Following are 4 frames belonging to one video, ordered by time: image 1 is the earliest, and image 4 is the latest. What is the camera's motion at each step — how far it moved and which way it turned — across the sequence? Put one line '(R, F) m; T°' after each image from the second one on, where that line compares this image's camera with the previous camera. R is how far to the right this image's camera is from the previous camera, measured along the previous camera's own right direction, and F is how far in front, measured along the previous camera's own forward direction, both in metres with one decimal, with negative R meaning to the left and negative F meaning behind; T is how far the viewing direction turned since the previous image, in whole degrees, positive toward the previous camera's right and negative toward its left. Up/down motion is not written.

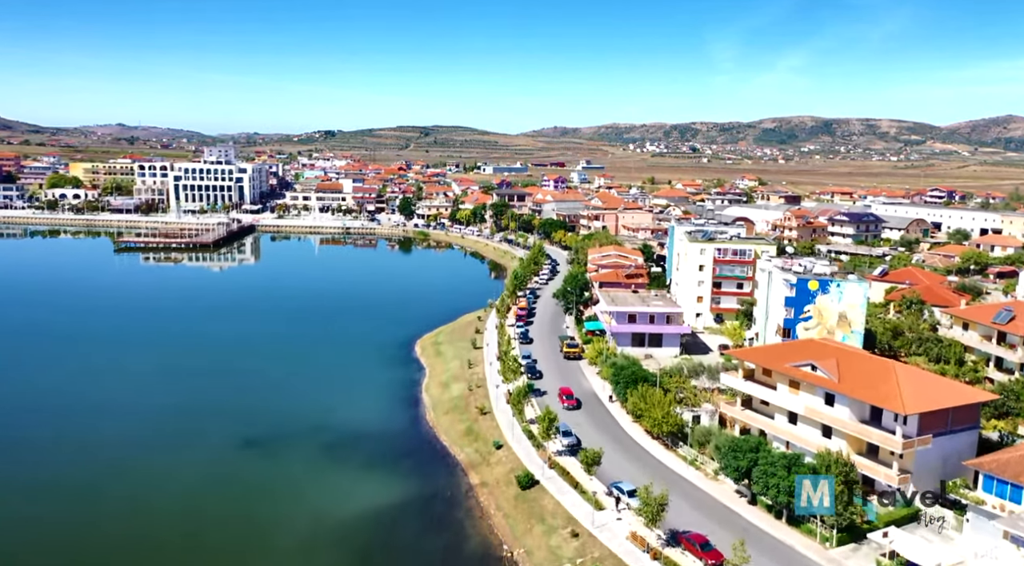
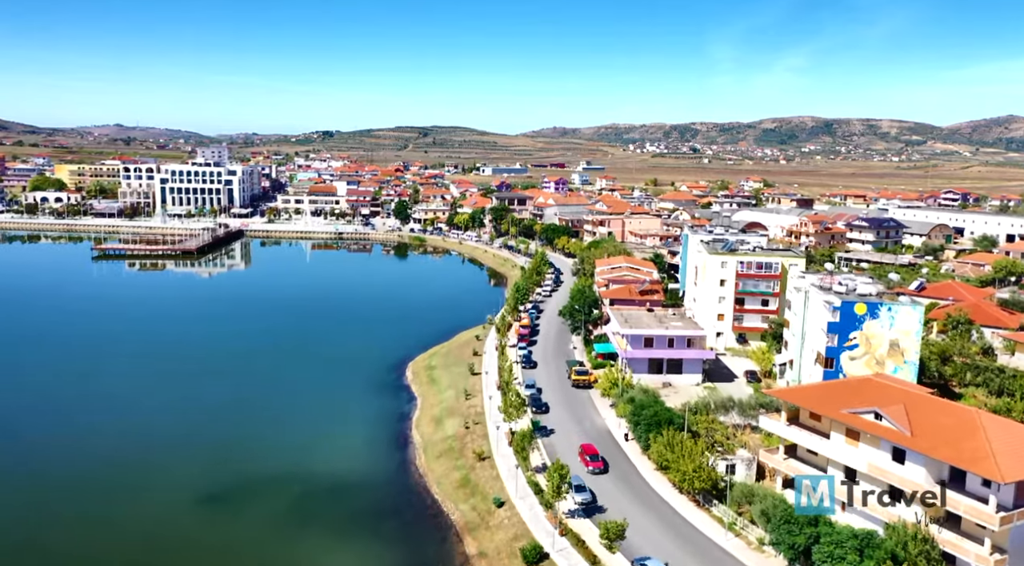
(-0.1, +3.5) m; 0°
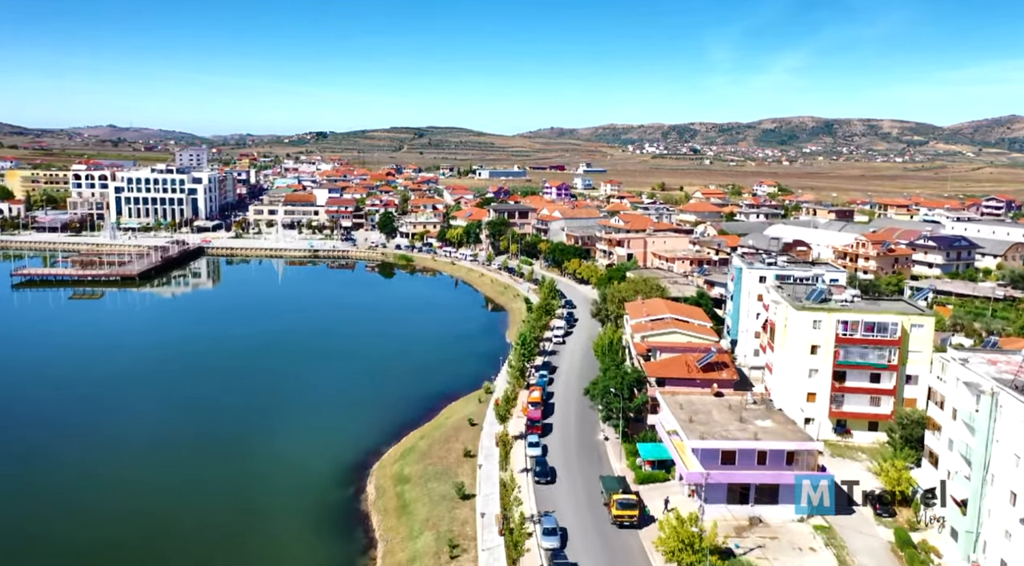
(-0.3, +9.8) m; 0°
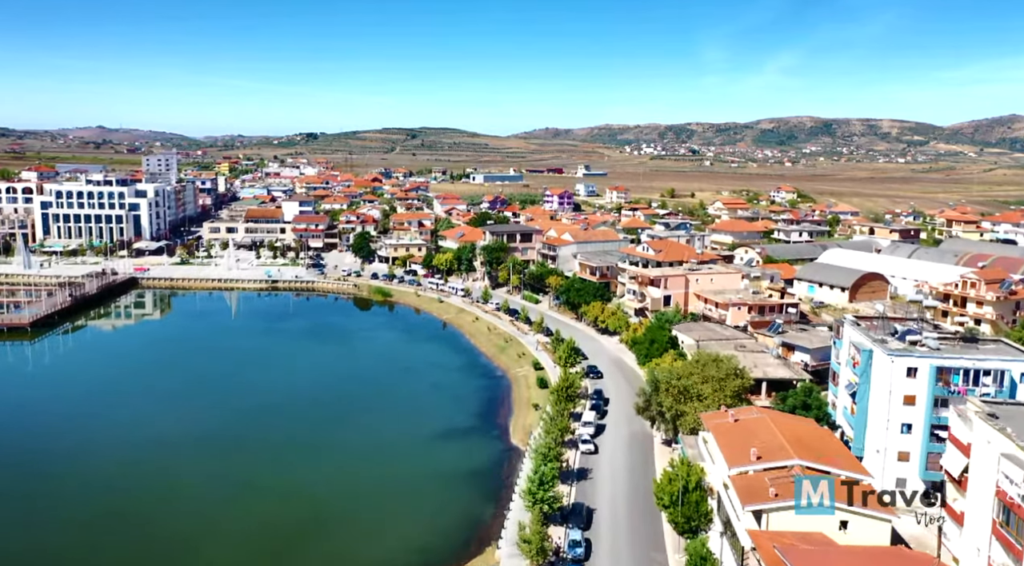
(-0.4, +11.9) m; 0°
